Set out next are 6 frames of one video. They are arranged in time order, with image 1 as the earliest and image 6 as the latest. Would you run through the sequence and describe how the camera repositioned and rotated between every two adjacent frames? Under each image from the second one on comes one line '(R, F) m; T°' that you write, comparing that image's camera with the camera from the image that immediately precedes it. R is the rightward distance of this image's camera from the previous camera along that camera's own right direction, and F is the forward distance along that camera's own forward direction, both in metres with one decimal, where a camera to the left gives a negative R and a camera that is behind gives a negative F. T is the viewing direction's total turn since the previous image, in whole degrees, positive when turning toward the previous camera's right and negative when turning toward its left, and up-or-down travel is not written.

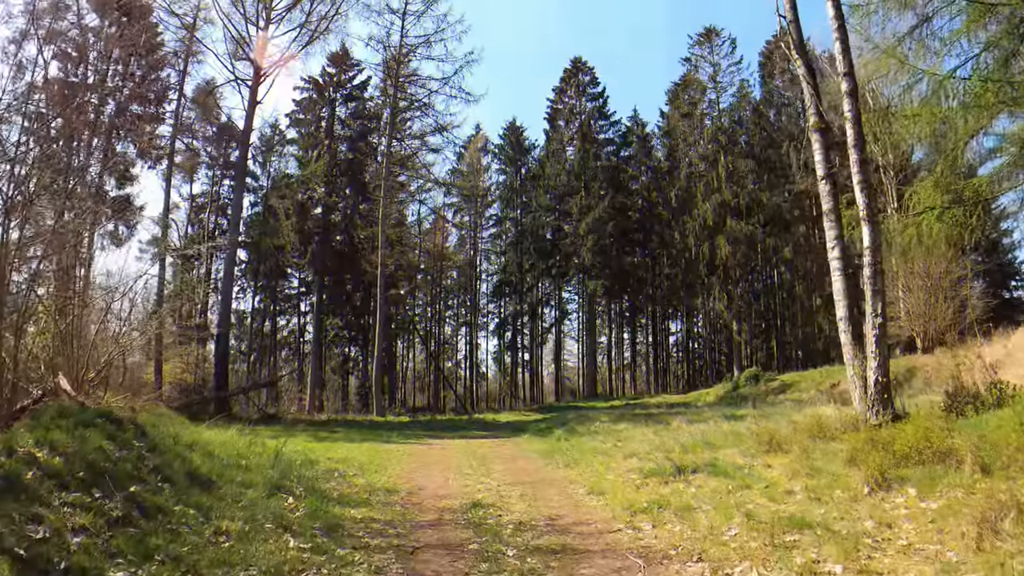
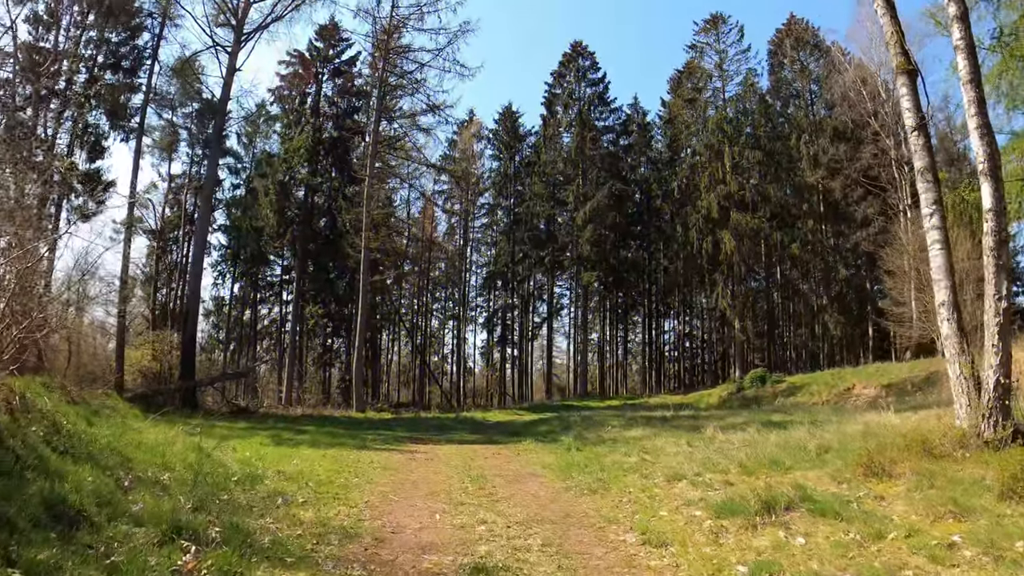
(-0.2, +1.7) m; +1°
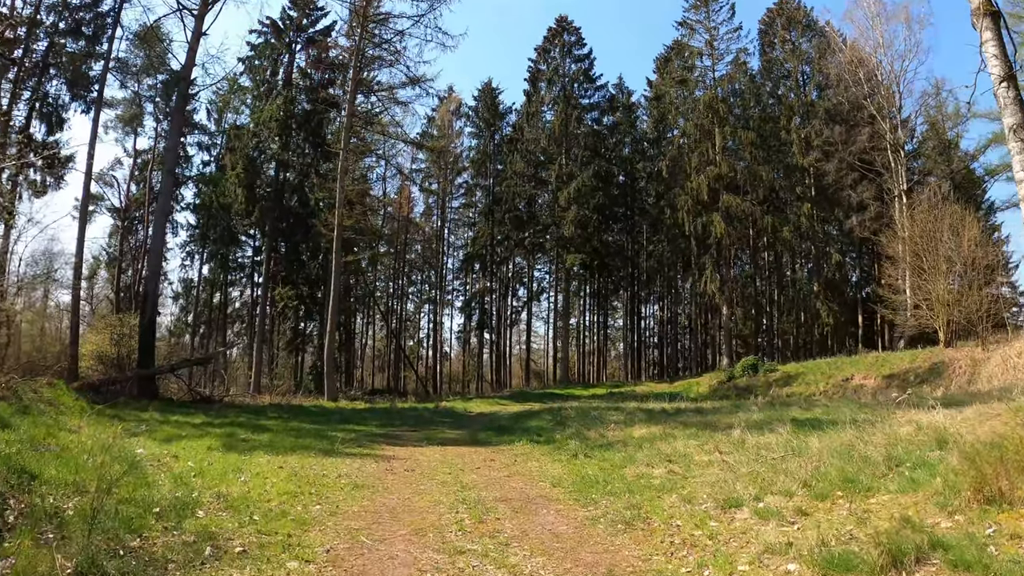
(-0.2, +1.2) m; +2°
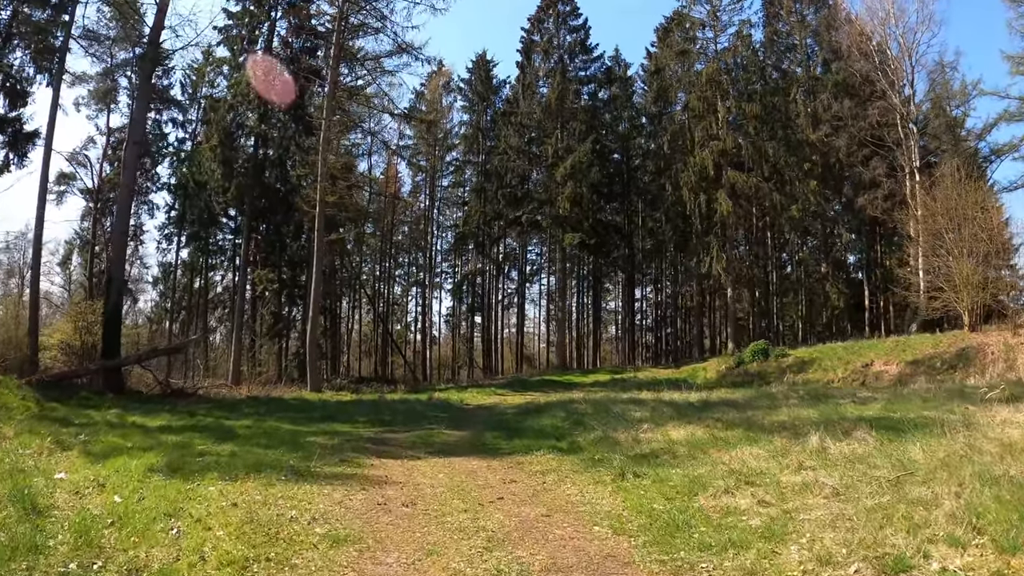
(-0.3, +1.5) m; +1°
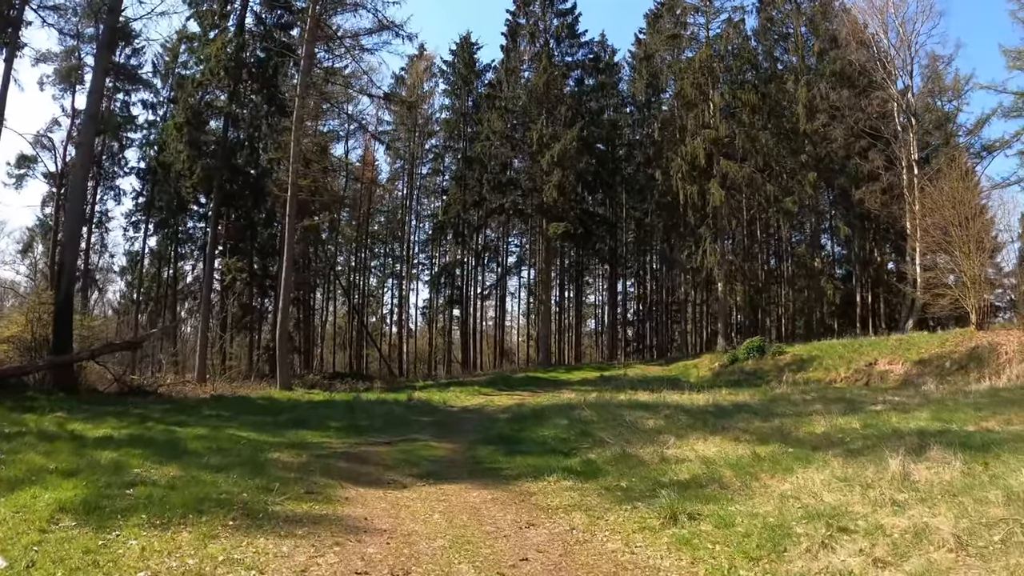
(-0.3, +1.2) m; +2°
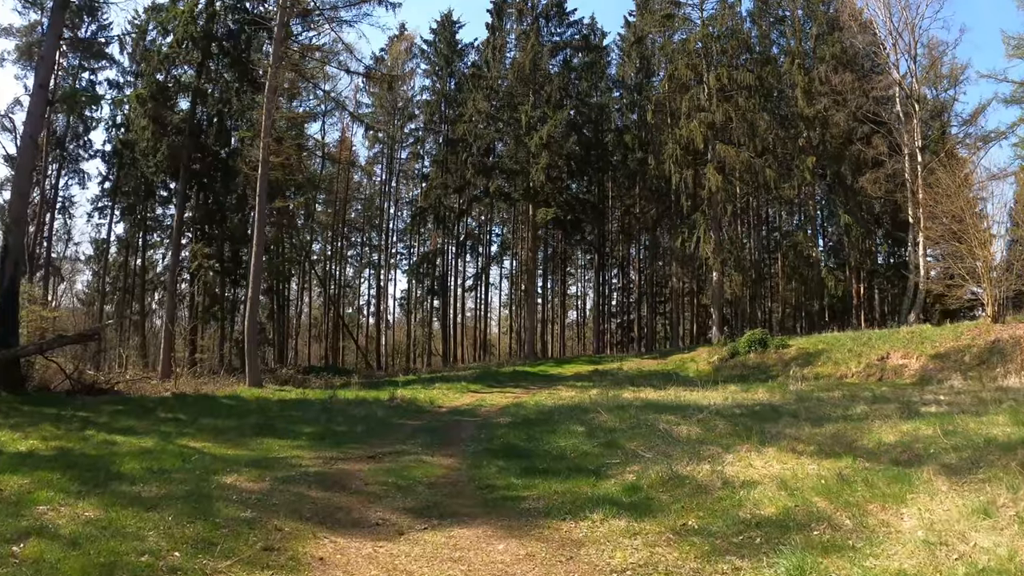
(-0.3, +1.3) m; +2°
